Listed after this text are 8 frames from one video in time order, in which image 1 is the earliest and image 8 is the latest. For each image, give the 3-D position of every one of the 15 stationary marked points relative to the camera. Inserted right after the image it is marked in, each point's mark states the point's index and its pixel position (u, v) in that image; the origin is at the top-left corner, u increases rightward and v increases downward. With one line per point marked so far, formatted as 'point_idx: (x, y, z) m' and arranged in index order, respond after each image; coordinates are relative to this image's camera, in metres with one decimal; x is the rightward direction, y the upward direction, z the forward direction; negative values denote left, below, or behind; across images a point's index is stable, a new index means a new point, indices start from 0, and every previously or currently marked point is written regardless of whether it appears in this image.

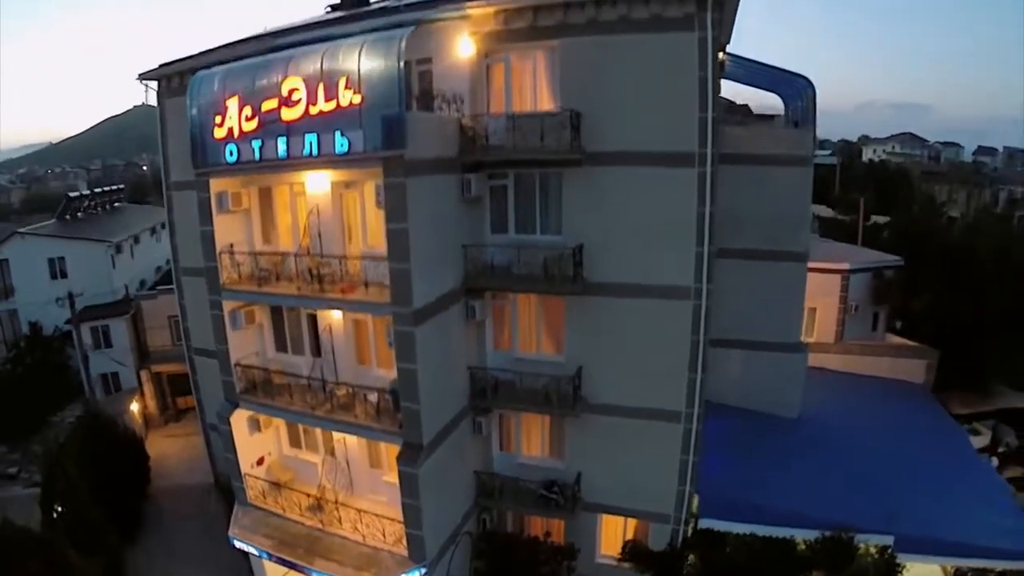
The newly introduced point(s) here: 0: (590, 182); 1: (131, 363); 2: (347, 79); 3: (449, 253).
0: (+1.3, +1.8, +10.6) m
1: (-12.2, -2.4, +19.0) m
2: (-2.5, +3.1, +8.9) m
3: (-1.1, +0.5, +10.7) m
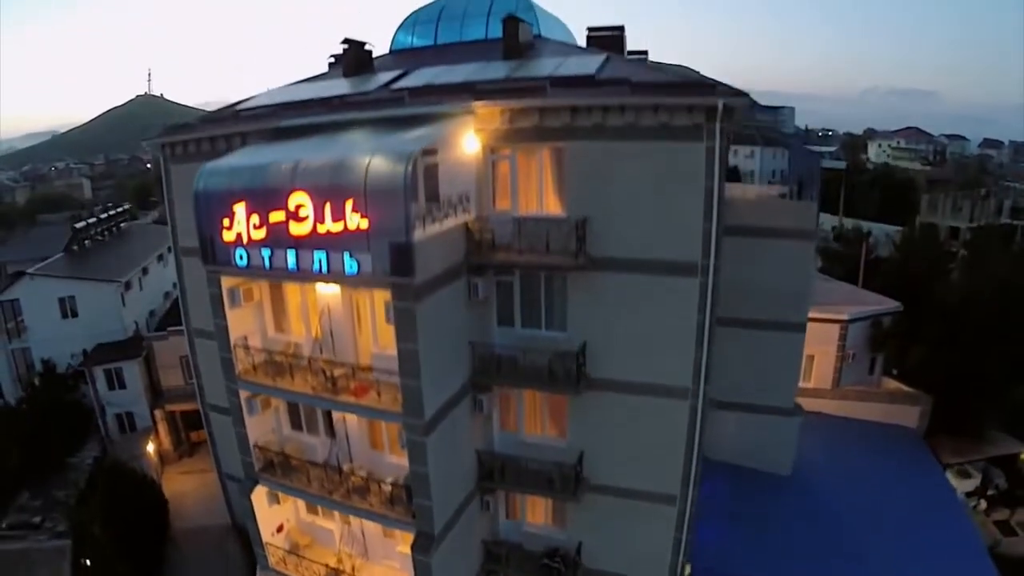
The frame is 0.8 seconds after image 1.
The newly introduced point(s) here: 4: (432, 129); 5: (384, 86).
0: (+1.4, 0.0, +10.8) m
1: (-12.1, -3.8, +19.4) m
2: (-2.4, +1.3, +9.1) m
3: (-1.0, -1.2, +11.0) m
4: (-1.3, +2.7, +10.0) m
5: (-2.6, +4.3, +11.9) m
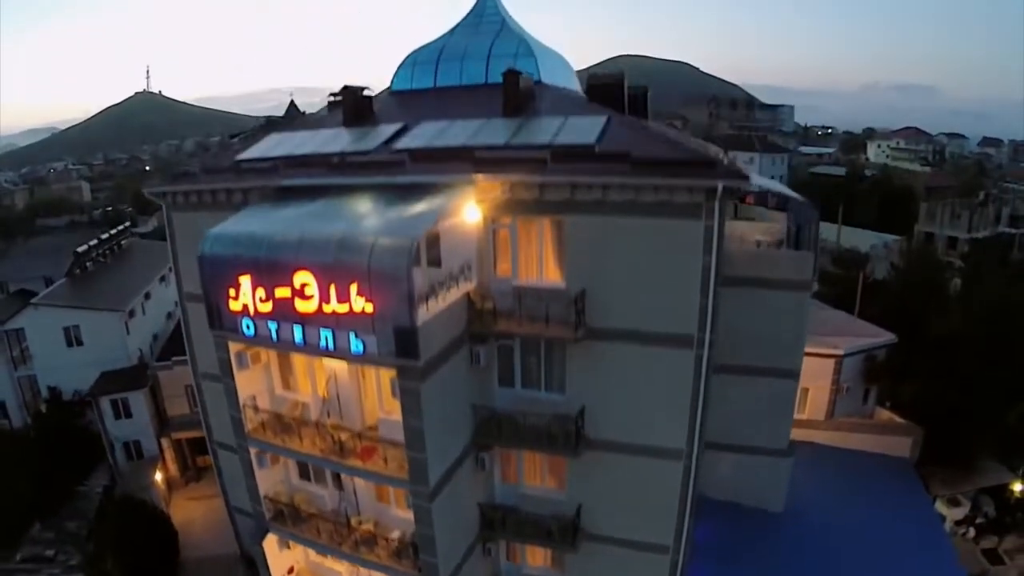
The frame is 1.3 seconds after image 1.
0: (+1.4, -1.2, +11.1) m
1: (-12.0, -4.9, +19.8) m
2: (-2.4, 0.0, +9.4) m
3: (-1.0, -2.5, +11.4) m
4: (-1.3, +1.4, +10.3) m
5: (-2.6, +3.1, +12.1) m
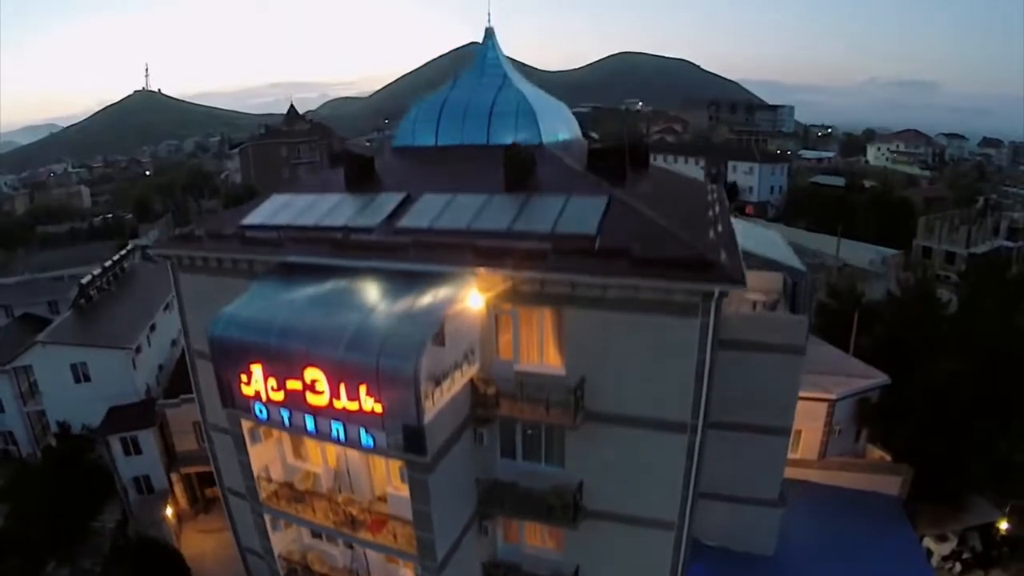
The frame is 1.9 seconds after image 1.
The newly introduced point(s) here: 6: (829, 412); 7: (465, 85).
0: (+1.5, -2.8, +11.6) m
1: (-12.0, -6.3, +20.4) m
2: (-2.3, -1.6, +9.8) m
3: (-1.0, -4.1, +11.9) m
4: (-1.3, -0.2, +10.7) m
5: (-2.6, +1.5, +12.5) m
6: (+10.1, -3.9, +19.0) m
7: (-1.4, +5.9, +17.6) m
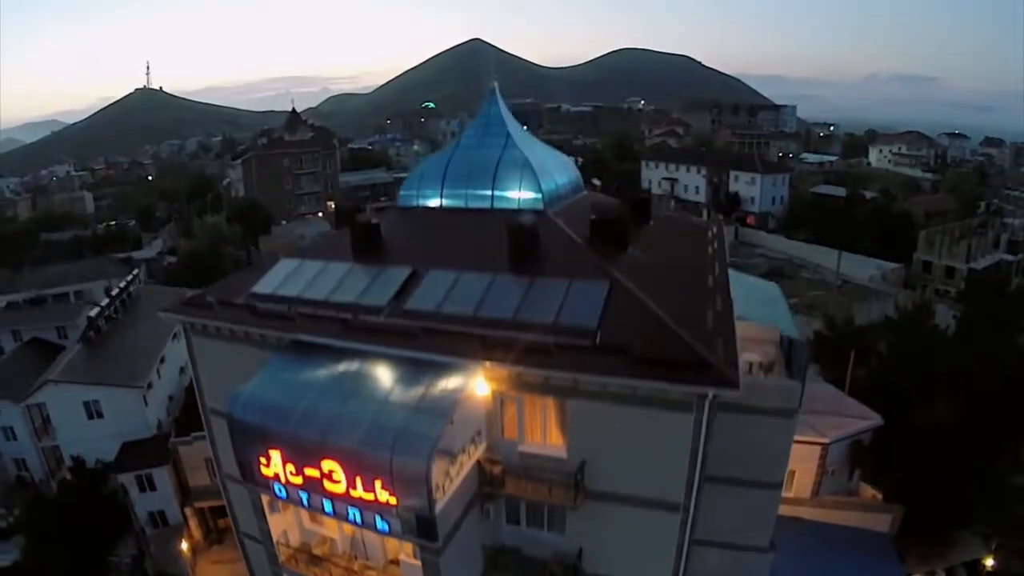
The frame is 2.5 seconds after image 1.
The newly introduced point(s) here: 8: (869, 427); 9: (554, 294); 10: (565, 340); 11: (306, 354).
0: (+1.6, -4.5, +12.2) m
1: (-11.9, -7.8, +21.1) m
2: (-2.2, -3.4, +10.4) m
3: (-0.9, -5.7, +12.5) m
4: (-1.2, -1.9, +11.3) m
5: (-2.5, -0.1, +13.0) m
6: (+10.2, -5.5, +19.6) m
7: (-1.3, +4.4, +18.0) m
8: (+11.9, -4.6, +19.8) m
9: (+0.8, -0.2, +12.2) m
10: (+1.0, -1.0, +11.2) m
11: (-4.3, -1.6, +12.9) m
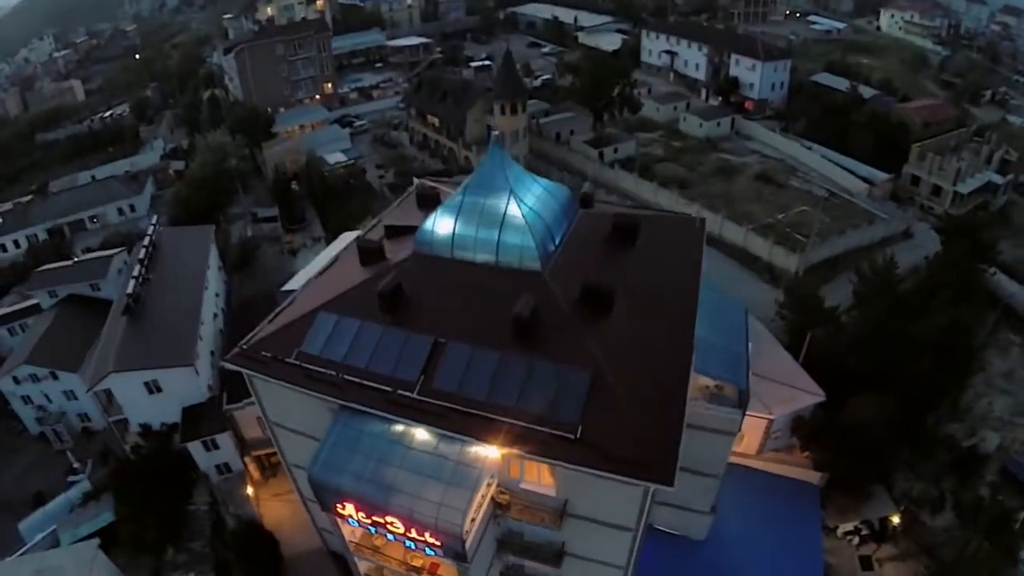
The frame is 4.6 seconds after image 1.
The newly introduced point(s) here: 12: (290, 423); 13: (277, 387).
0: (+1.6, -6.4, +16.3) m
1: (-11.9, -7.1, +25.8) m
2: (-2.2, -5.8, +14.3) m
3: (-0.9, -7.5, +16.9) m
4: (-1.2, -4.2, +14.7) m
5: (-2.5, -2.0, +15.9) m
6: (+10.2, -5.4, +23.7) m
7: (-1.2, +3.7, +19.5) m
8: (+11.9, -4.6, +23.7) m
9: (+0.9, -2.3, +15.2) m
10: (+1.0, -3.3, +14.4) m
11: (-4.3, -3.4, +16.2) m
12: (-6.7, -4.1, +18.1) m
13: (-6.9, -2.9, +17.2) m
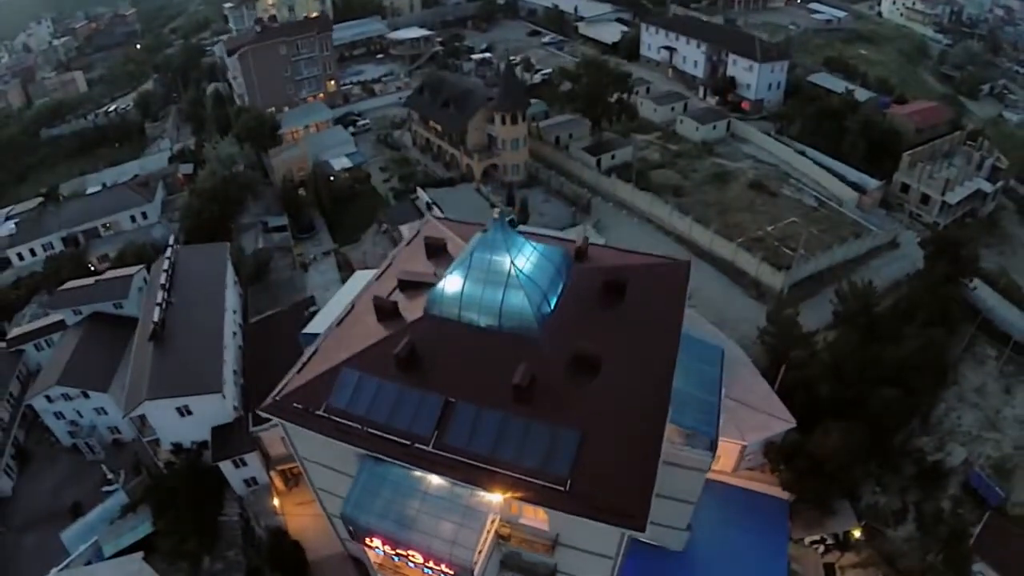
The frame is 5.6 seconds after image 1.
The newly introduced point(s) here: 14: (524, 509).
0: (+1.6, -8.4, +19.0) m
1: (-11.9, -8.6, +28.4) m
2: (-2.2, -7.9, +16.9) m
3: (-0.9, -9.5, +19.6) m
4: (-1.2, -6.2, +17.2) m
5: (-2.4, -4.0, +18.3) m
6: (+10.2, -7.1, +26.3) m
7: (-1.2, +1.9, +21.7) m
8: (+11.9, -6.2, +26.2) m
9: (+0.9, -4.3, +17.6) m
10: (+1.0, -5.4, +16.9) m
11: (-4.3, -5.4, +18.7) m
12: (-6.7, -6.0, +20.6) m
13: (-6.9, -4.8, +19.7) m
14: (+0.3, -6.7, +18.5) m
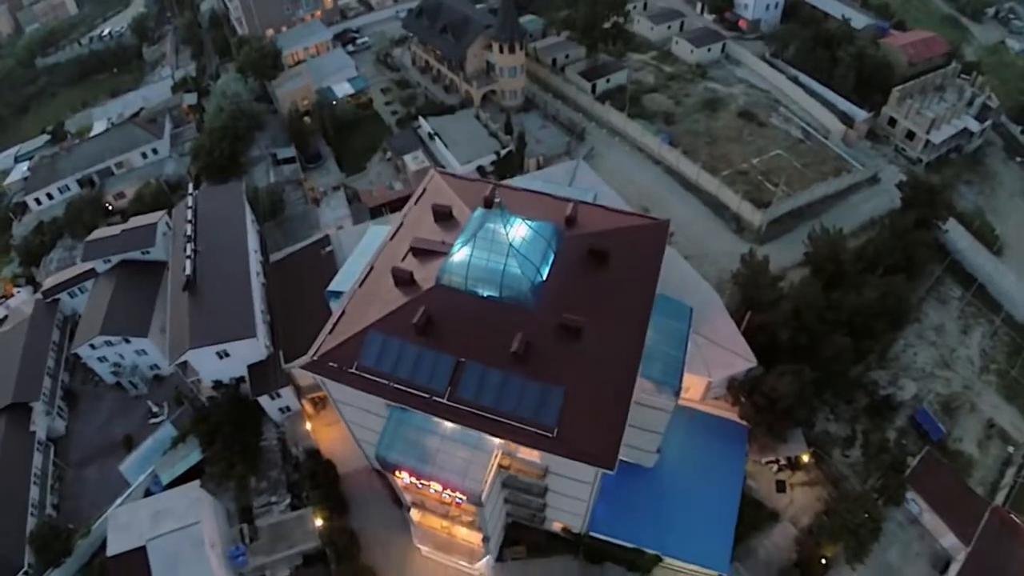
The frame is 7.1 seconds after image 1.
0: (+1.5, -7.5, +23.5) m
1: (-11.9, -6.1, +32.9) m
2: (-2.3, -7.3, +21.4) m
3: (-0.9, -8.4, +24.4) m
4: (-1.2, -5.7, +21.5) m
5: (-2.5, -3.3, +22.2) m
6: (+10.2, -4.9, +30.5) m
7: (-1.3, +3.1, +24.4) m
8: (+11.9, -4.1, +30.3) m
9: (+0.8, -3.7, +21.5) m
10: (+1.0, -4.9, +21.0) m
11: (-4.4, -4.5, +22.8) m
12: (-6.8, -4.8, +24.8) m
13: (-6.9, -3.9, +23.7) m
14: (+0.2, -5.9, +22.7) m
